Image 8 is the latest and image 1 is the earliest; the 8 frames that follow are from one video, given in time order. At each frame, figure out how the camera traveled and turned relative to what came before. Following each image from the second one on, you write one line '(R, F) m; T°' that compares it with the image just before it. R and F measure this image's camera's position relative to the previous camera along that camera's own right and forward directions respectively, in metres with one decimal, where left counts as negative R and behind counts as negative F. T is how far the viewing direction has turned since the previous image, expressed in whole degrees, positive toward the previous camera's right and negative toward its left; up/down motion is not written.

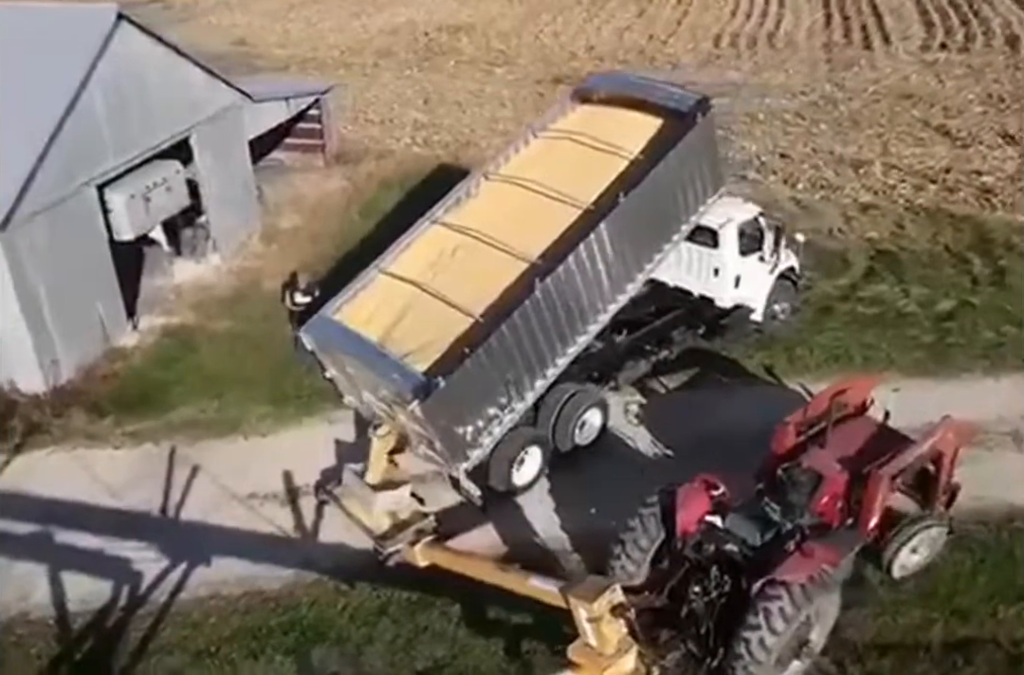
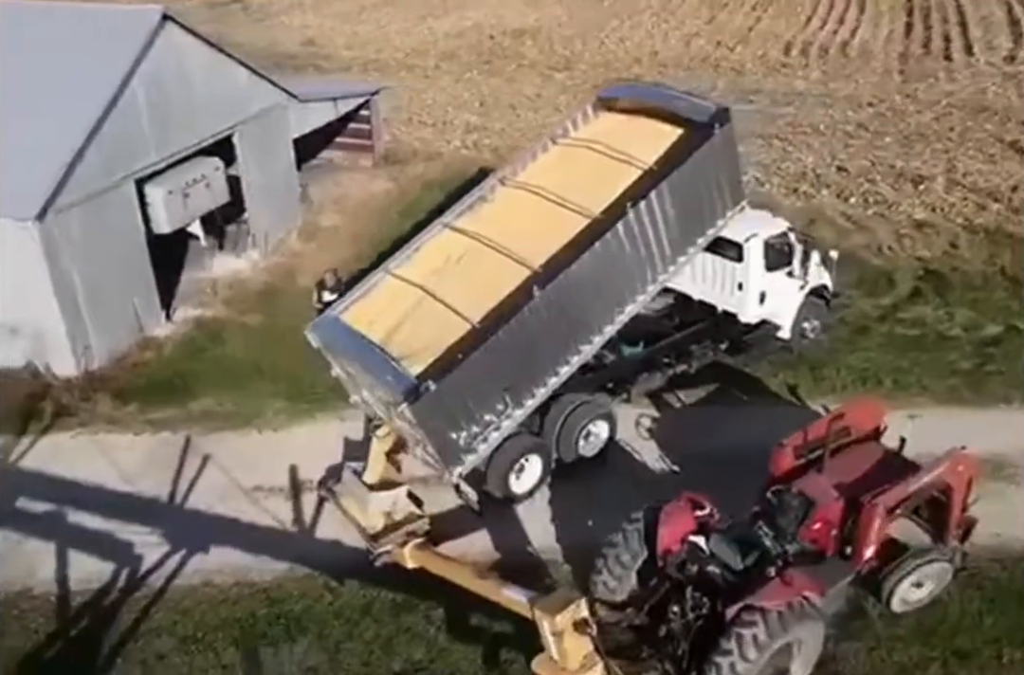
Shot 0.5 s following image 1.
(+0.8, 0.0) m; -5°
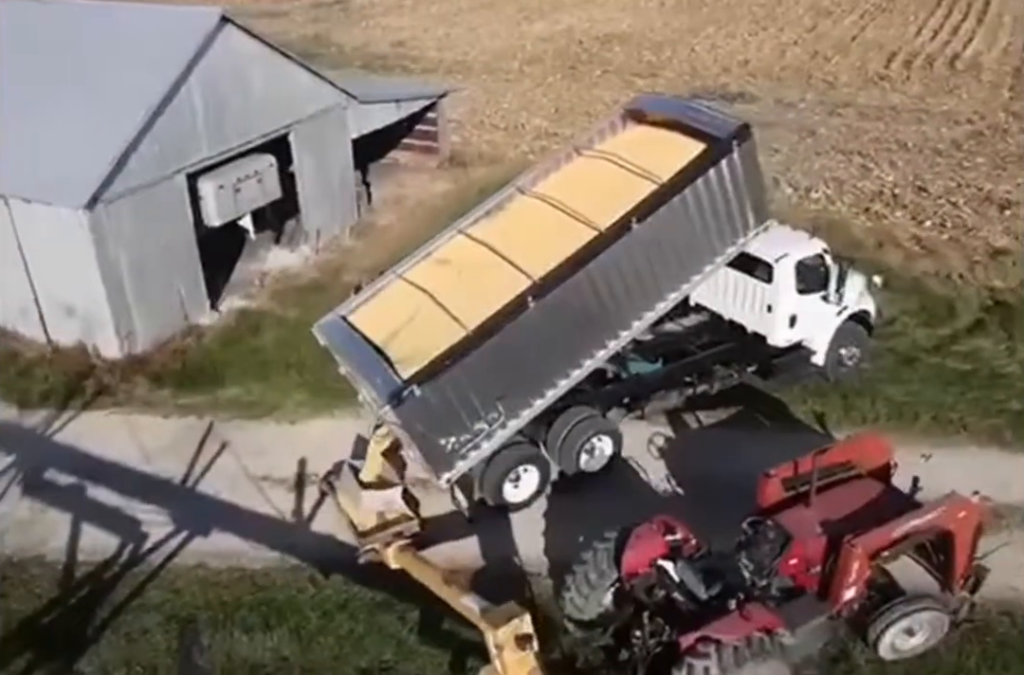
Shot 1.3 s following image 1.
(+1.1, 0.0) m; -6°
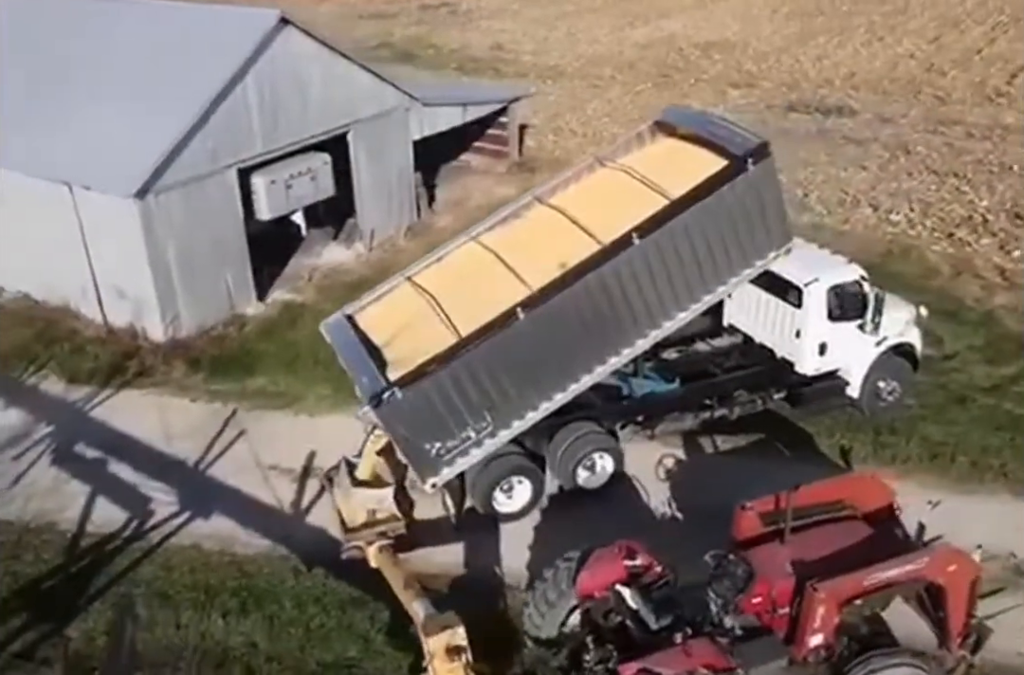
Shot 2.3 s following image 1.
(+1.3, +0.1) m; -7°
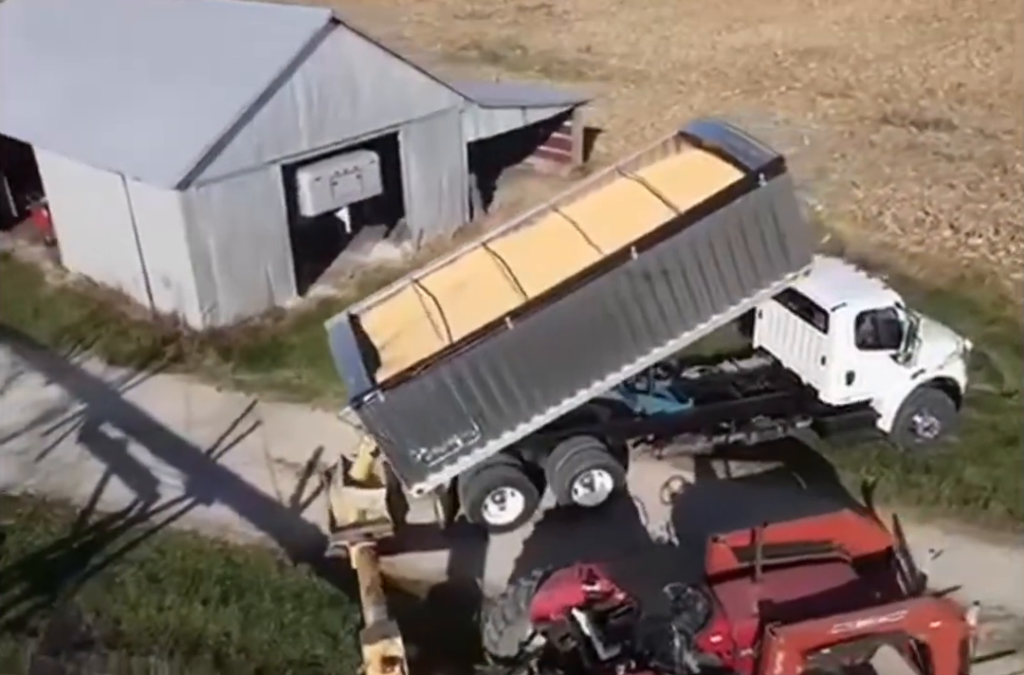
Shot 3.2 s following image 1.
(+1.2, +0.2) m; -7°
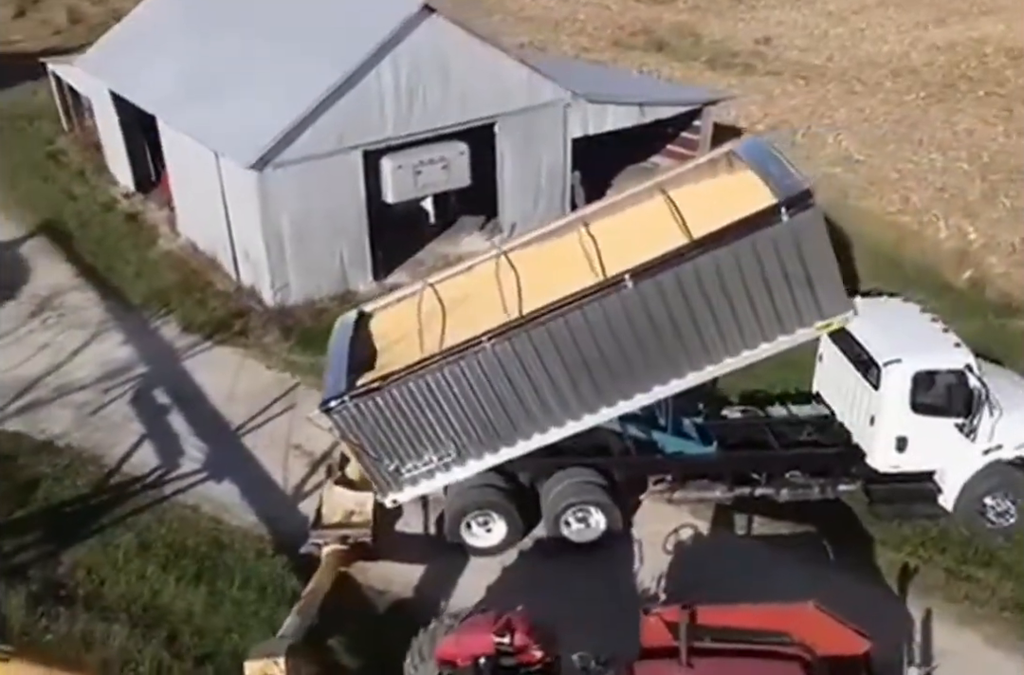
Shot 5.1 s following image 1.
(+2.0, +0.7) m; -12°
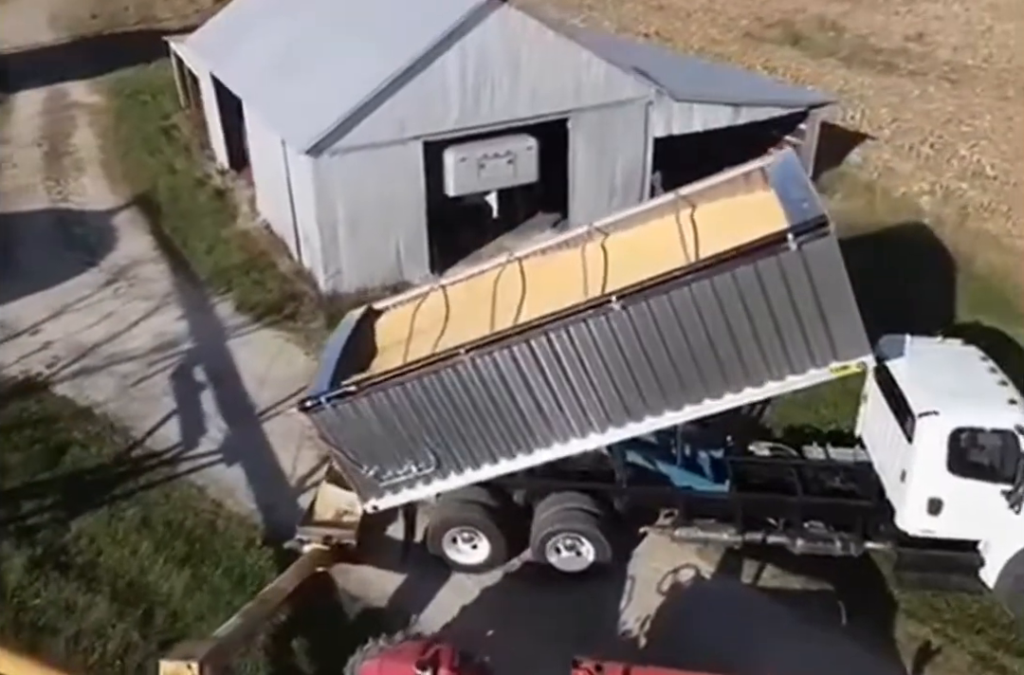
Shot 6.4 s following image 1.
(+1.5, +0.6) m; -9°
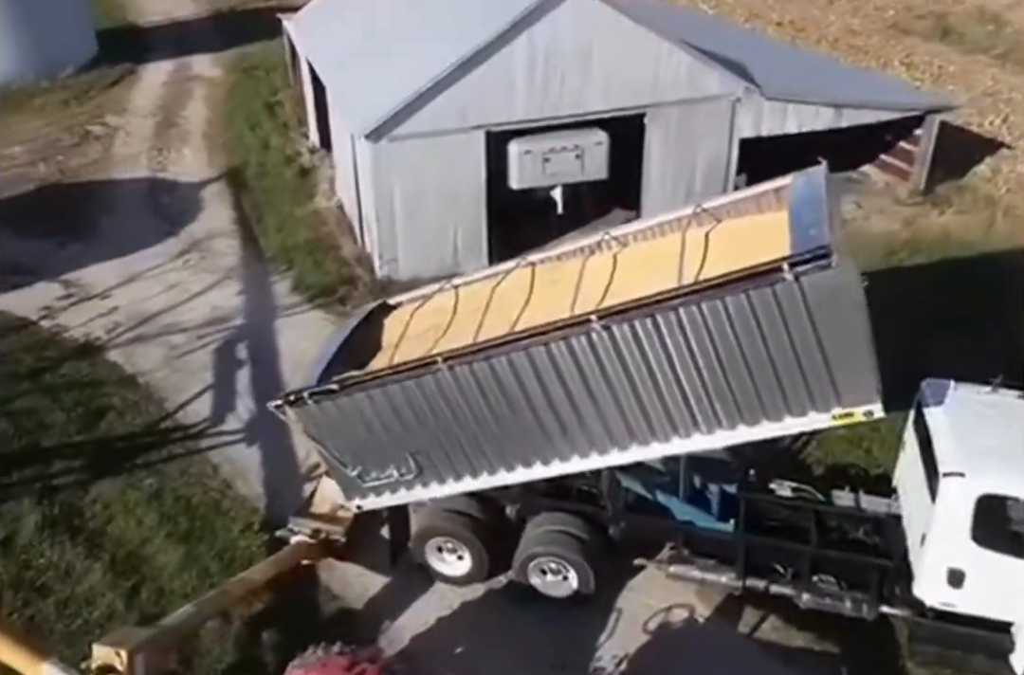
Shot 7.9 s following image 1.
(+1.3, +0.6) m; -9°
